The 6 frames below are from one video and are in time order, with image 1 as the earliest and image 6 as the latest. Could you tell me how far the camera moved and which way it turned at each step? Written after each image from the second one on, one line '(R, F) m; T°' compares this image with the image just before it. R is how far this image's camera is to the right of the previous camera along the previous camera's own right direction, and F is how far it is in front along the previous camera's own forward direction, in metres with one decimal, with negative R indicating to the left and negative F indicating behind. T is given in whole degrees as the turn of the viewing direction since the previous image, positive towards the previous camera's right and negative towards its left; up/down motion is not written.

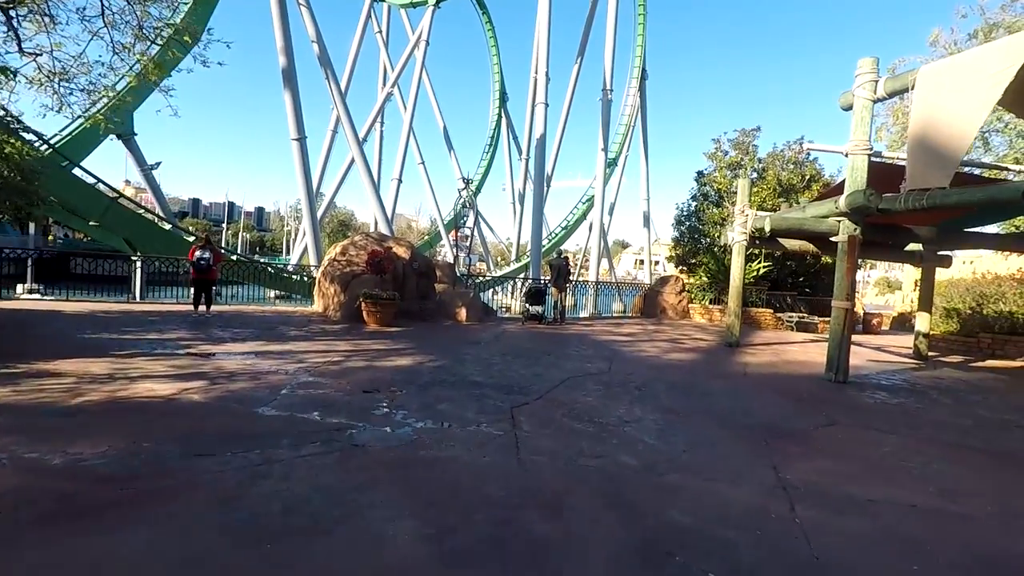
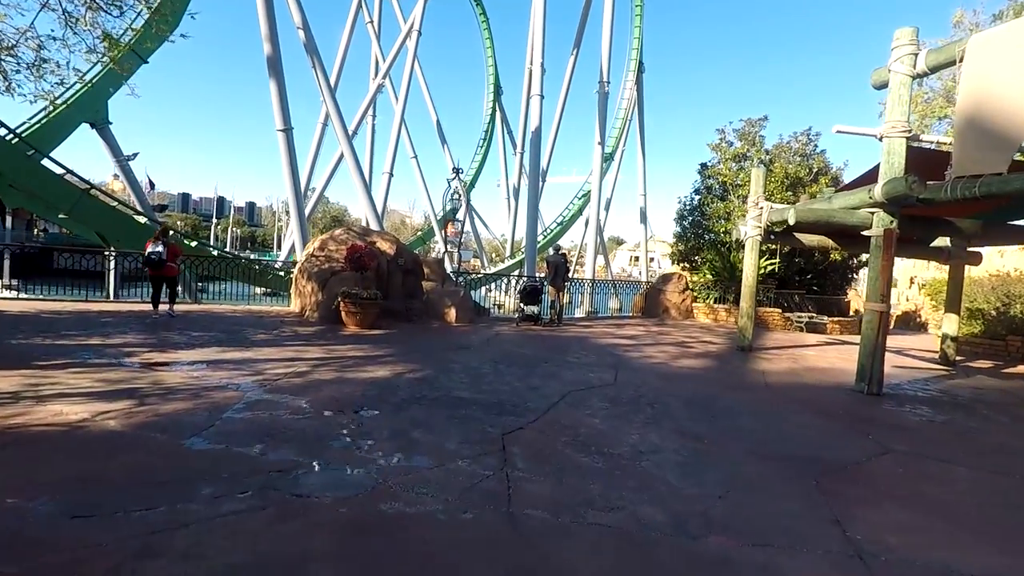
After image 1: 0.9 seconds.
(0.0, +1.0) m; 0°
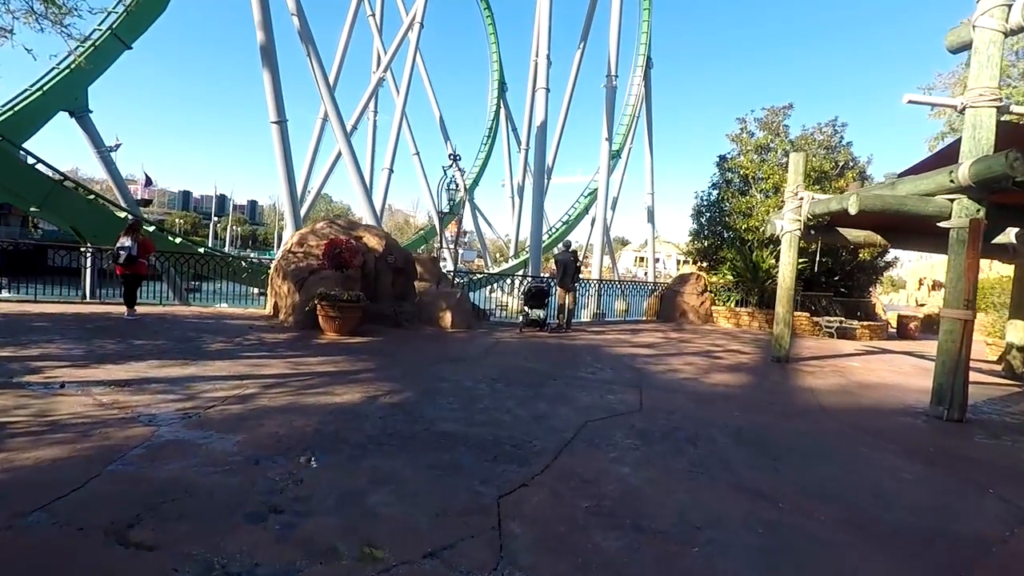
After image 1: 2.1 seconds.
(0.0, +1.4) m; 0°
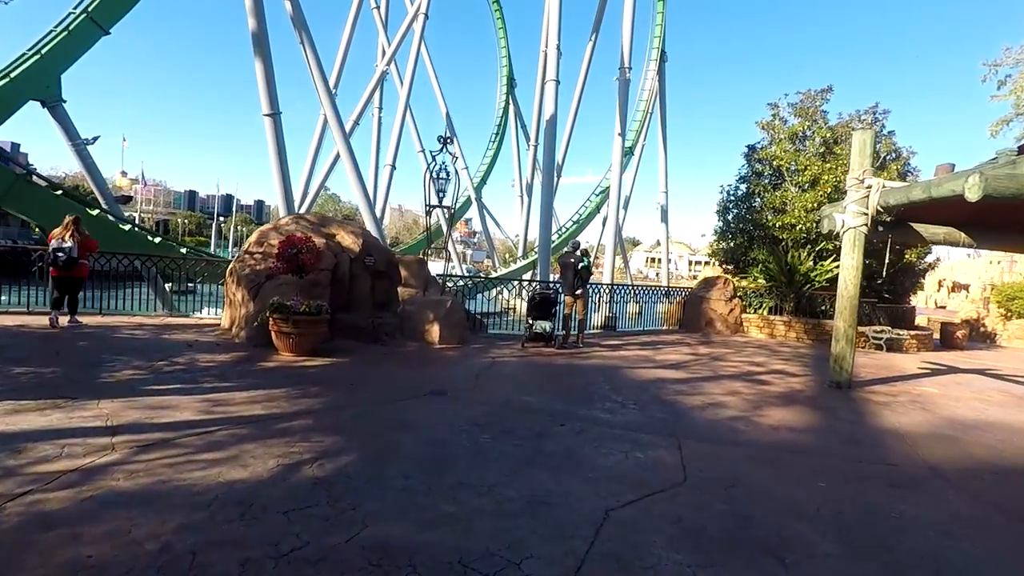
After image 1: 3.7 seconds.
(+0.1, +1.8) m; -1°
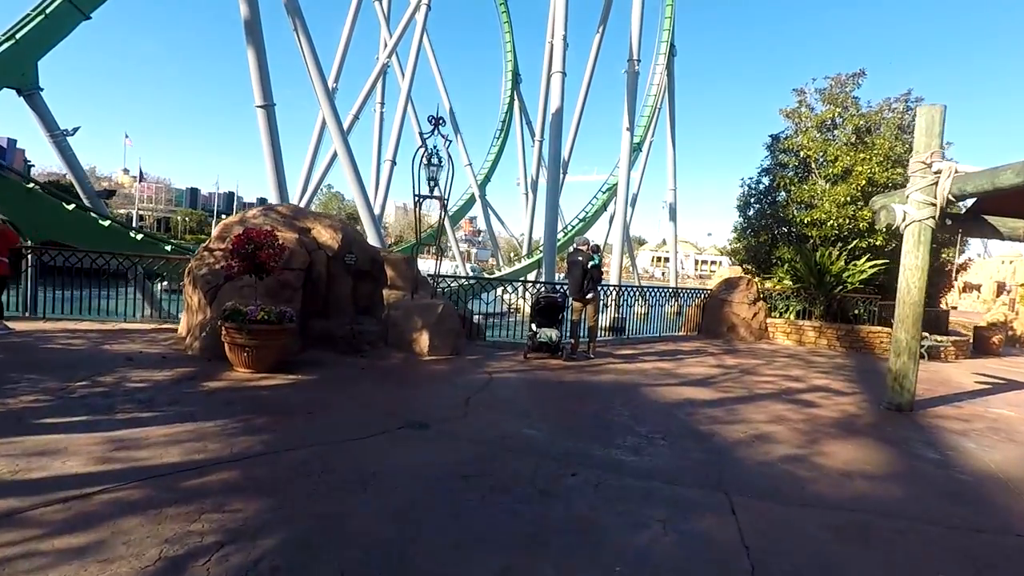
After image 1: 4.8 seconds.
(0.0, +1.2) m; 0°
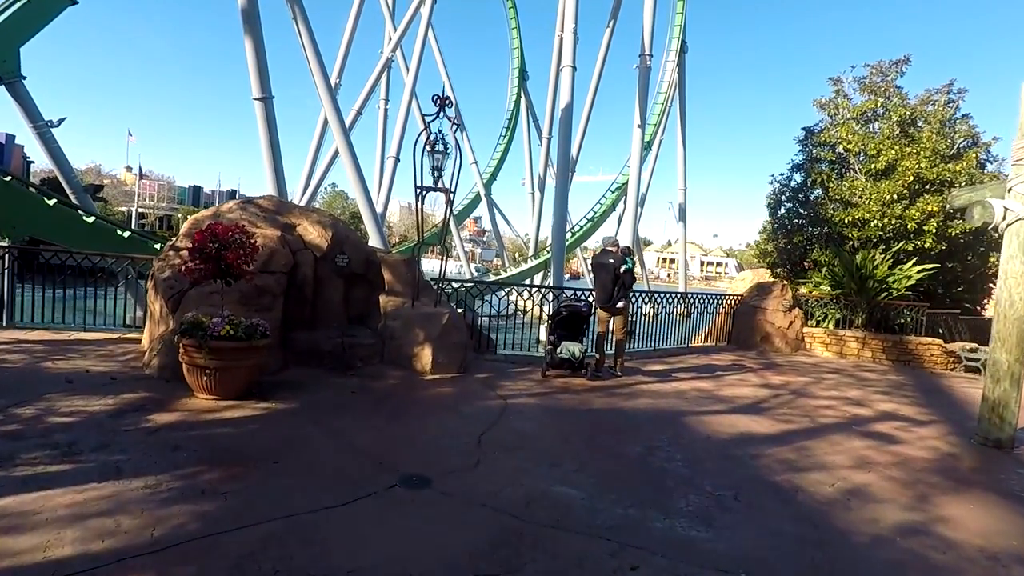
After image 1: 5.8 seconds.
(-0.1, +1.1) m; 0°
